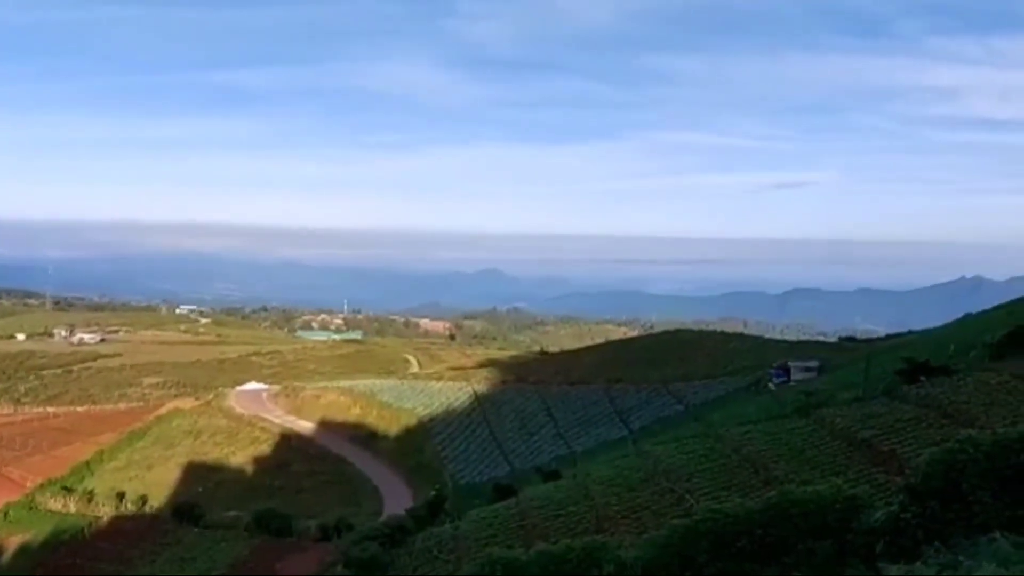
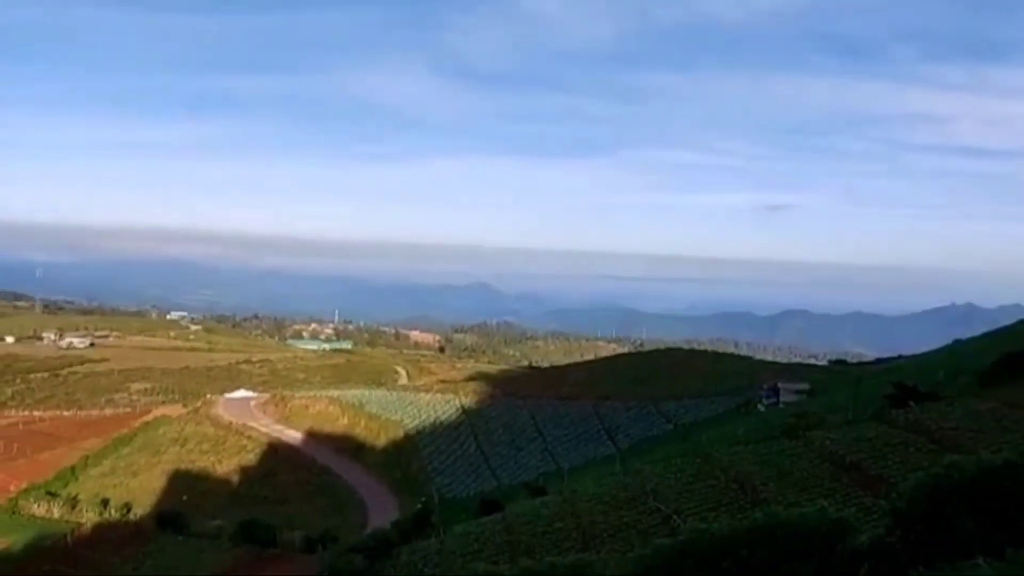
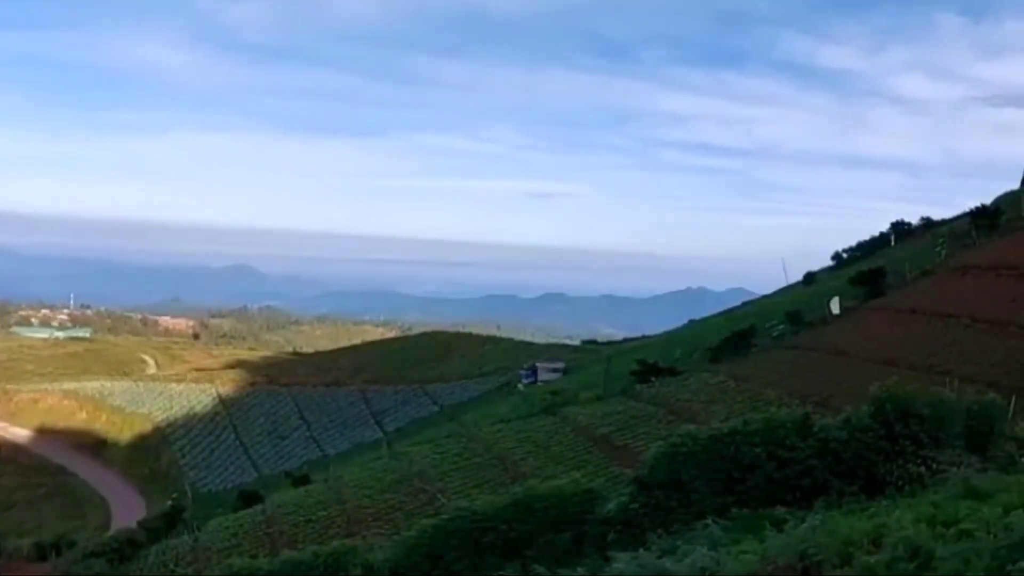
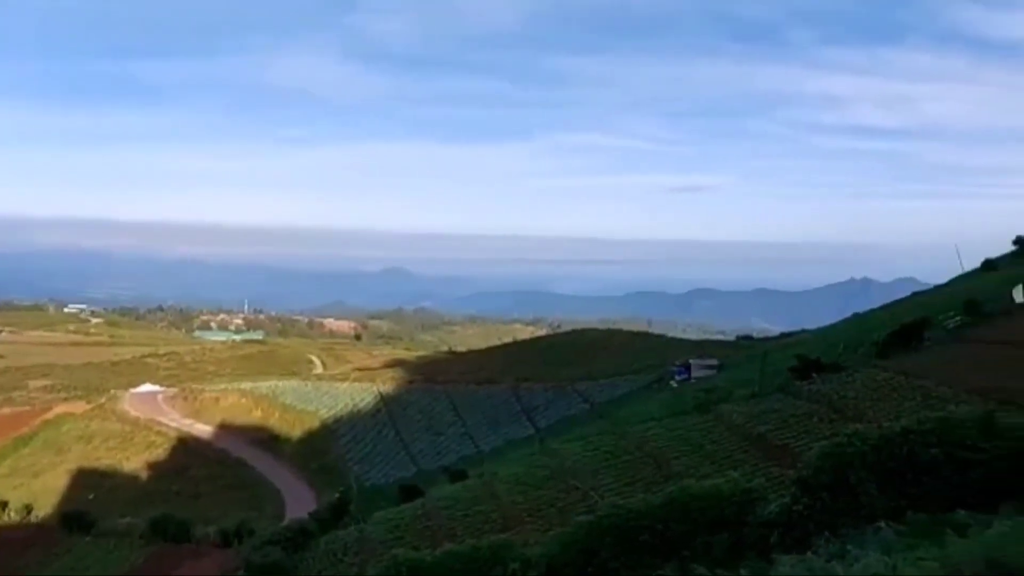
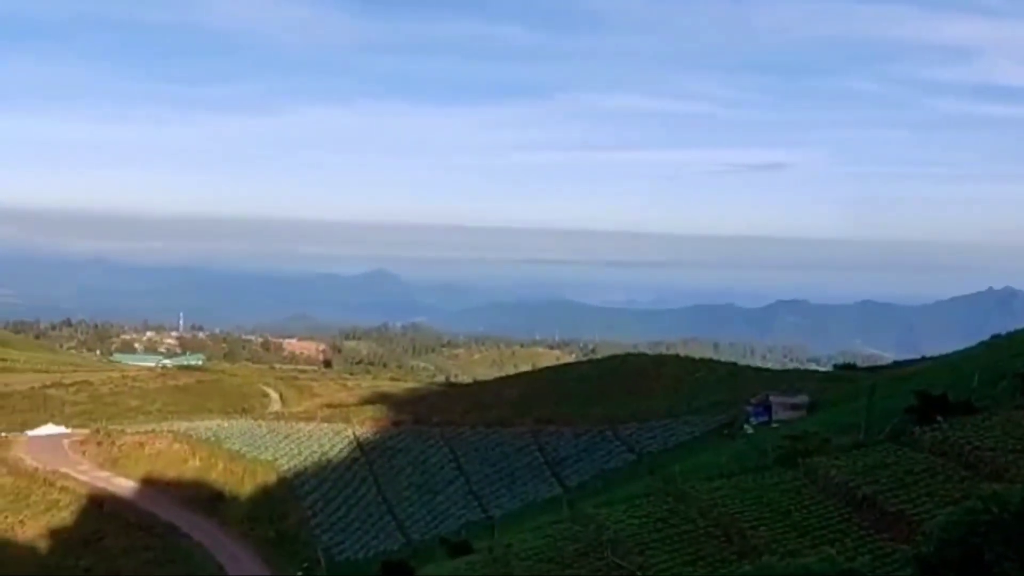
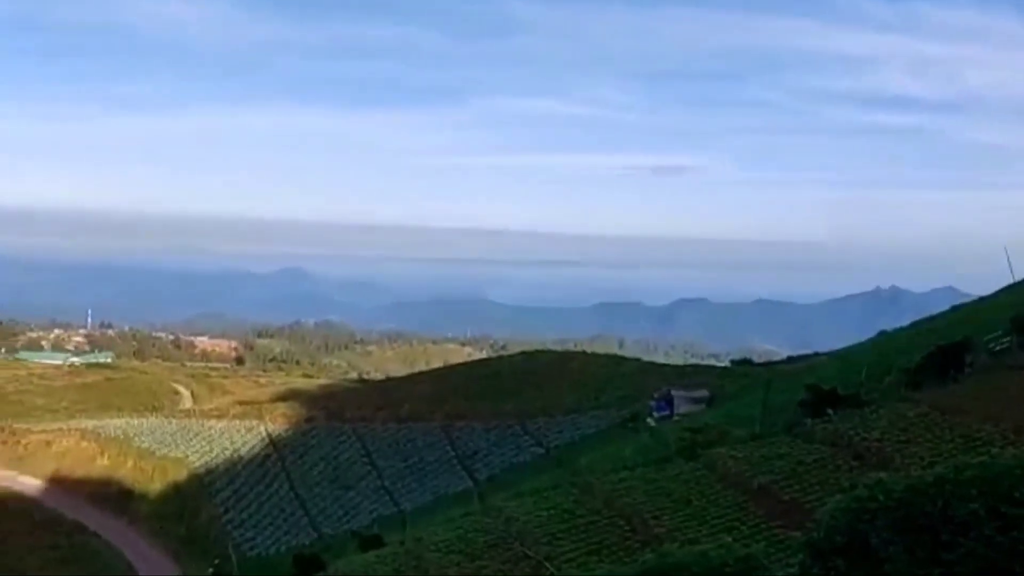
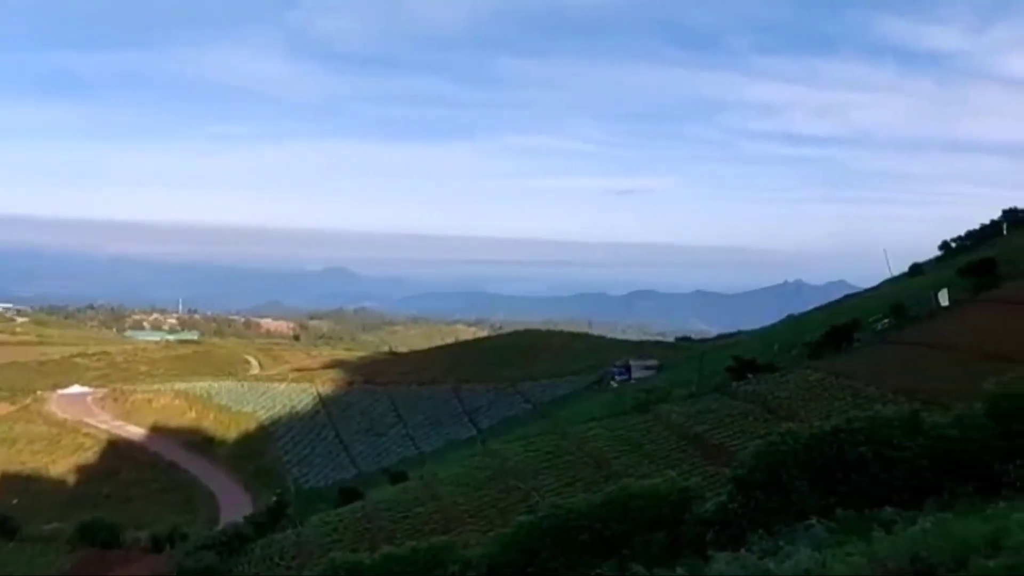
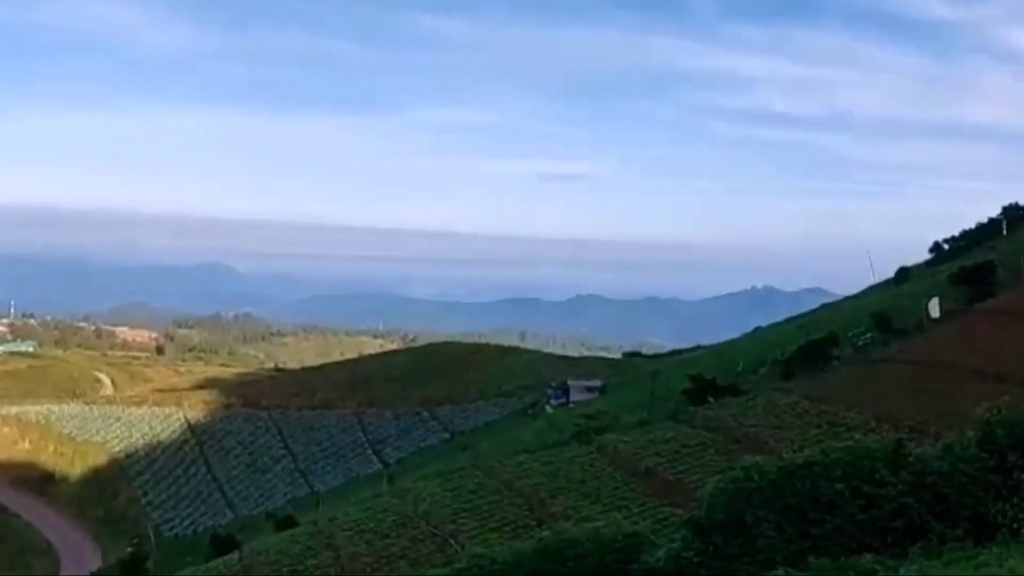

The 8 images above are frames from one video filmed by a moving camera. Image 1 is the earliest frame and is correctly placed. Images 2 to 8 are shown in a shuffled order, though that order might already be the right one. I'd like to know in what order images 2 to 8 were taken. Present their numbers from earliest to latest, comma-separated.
4, 7, 3, 8, 6, 5, 2
